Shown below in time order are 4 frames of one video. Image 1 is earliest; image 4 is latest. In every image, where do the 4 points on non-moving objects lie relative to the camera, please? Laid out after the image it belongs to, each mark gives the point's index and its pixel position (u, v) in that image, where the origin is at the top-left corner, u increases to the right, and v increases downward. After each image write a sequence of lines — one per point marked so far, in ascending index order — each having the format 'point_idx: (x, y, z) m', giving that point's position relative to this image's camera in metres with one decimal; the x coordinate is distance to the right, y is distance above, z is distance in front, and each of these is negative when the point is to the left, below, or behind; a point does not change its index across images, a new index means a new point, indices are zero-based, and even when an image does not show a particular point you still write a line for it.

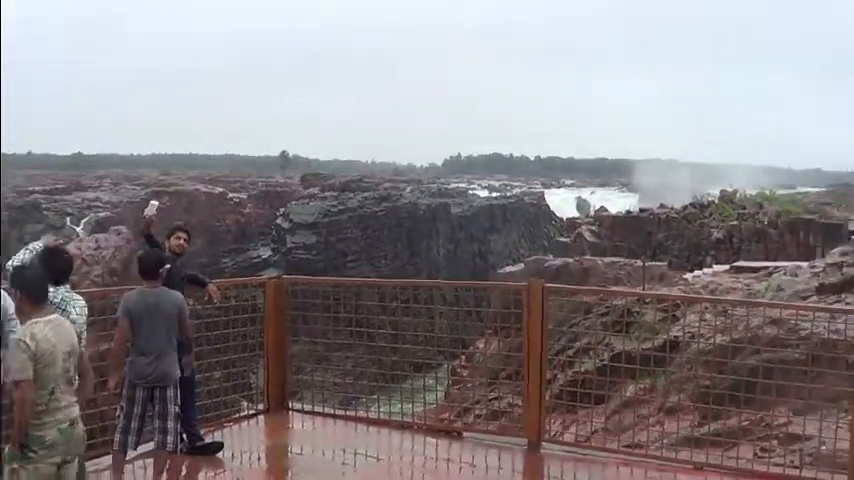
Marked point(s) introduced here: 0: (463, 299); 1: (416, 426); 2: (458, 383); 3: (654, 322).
0: (+0.3, -0.5, +6.4) m
1: (-0.1, -1.5, +6.4) m
2: (+0.2, -1.2, +6.5) m
3: (+1.7, -0.6, +6.2) m
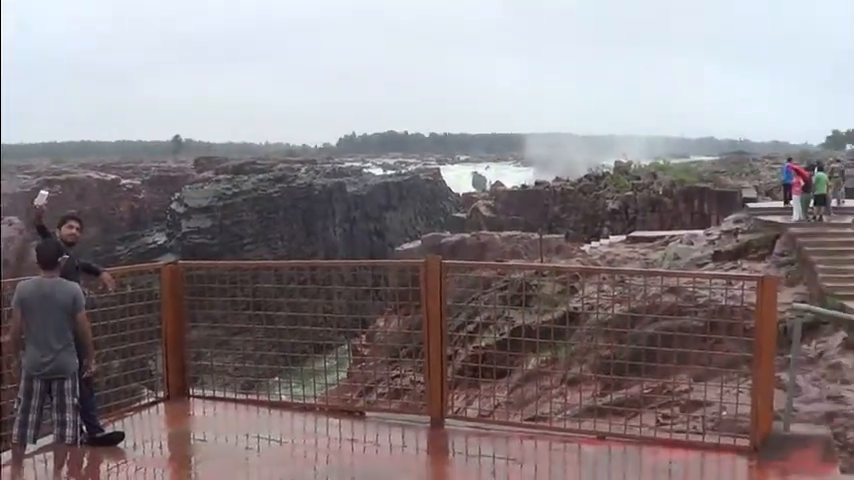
0: (-0.5, -0.3, +6.4) m
1: (-0.9, -1.3, +6.3) m
2: (-0.5, -1.0, +6.5) m
3: (+1.0, -0.4, +6.2) m
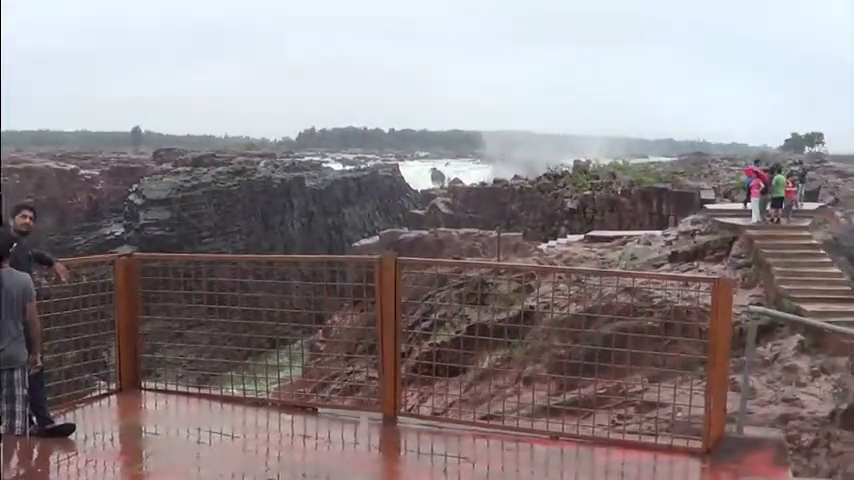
0: (-0.9, -0.3, +6.4) m
1: (-1.2, -1.3, +6.3) m
2: (-0.9, -1.0, +6.5) m
3: (+0.6, -0.4, +6.2) m
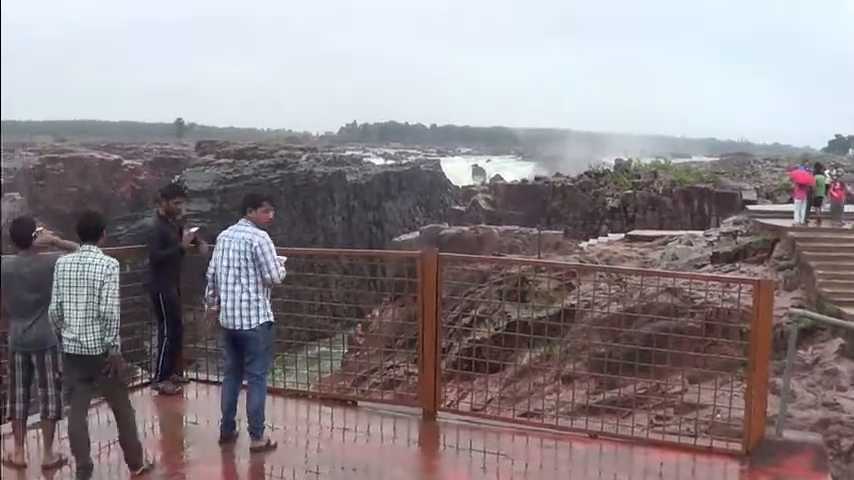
0: (-0.5, -0.2, +6.4) m
1: (-0.9, -1.2, +6.3) m
2: (-0.6, -0.9, +6.5) m
3: (+0.9, -0.4, +6.2) m
